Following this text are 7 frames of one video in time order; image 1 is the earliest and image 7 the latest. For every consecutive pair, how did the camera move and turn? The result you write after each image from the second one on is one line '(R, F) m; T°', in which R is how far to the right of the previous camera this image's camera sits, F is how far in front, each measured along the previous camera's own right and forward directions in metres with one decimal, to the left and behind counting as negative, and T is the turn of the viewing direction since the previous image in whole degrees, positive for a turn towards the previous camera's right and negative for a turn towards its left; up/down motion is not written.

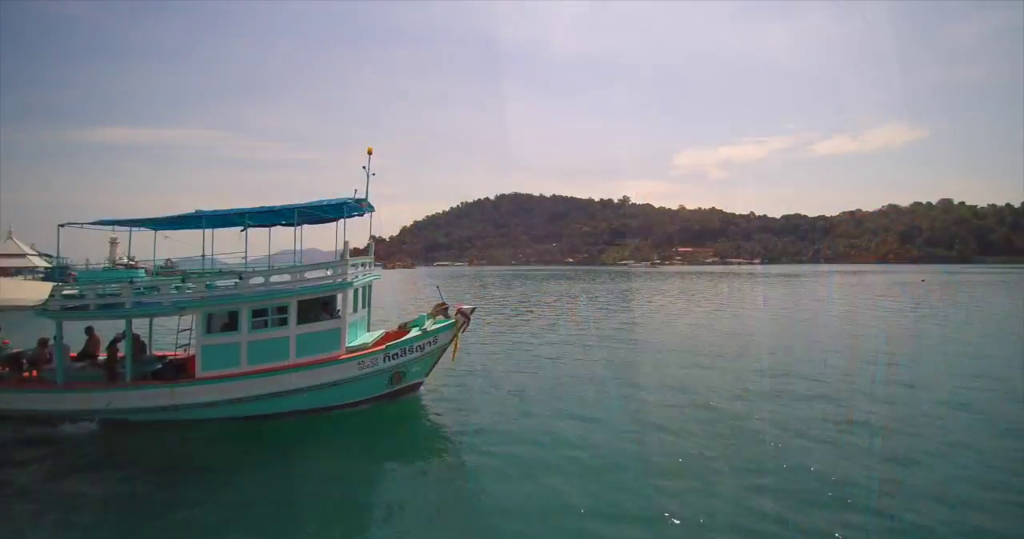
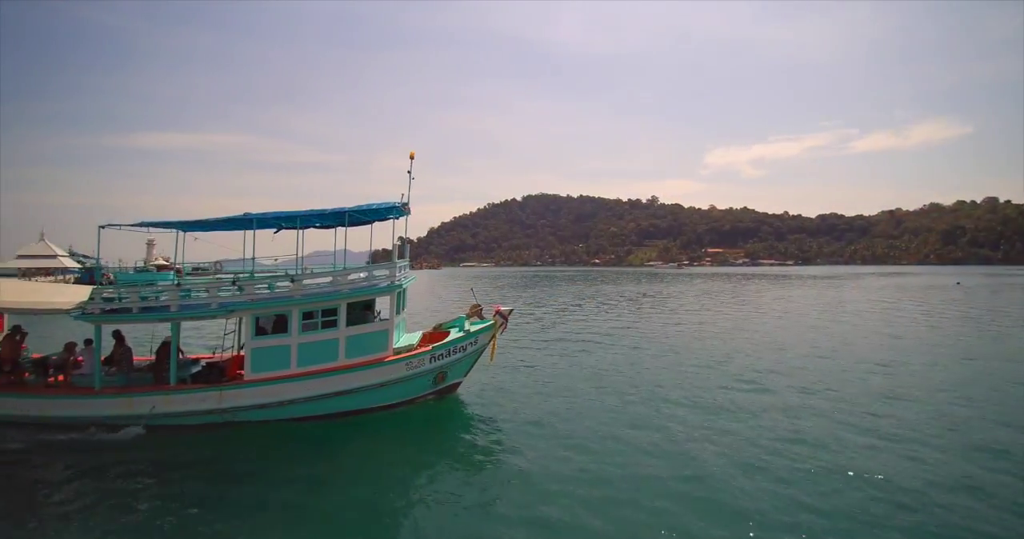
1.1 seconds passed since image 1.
(+0.1, -0.1) m; -3°
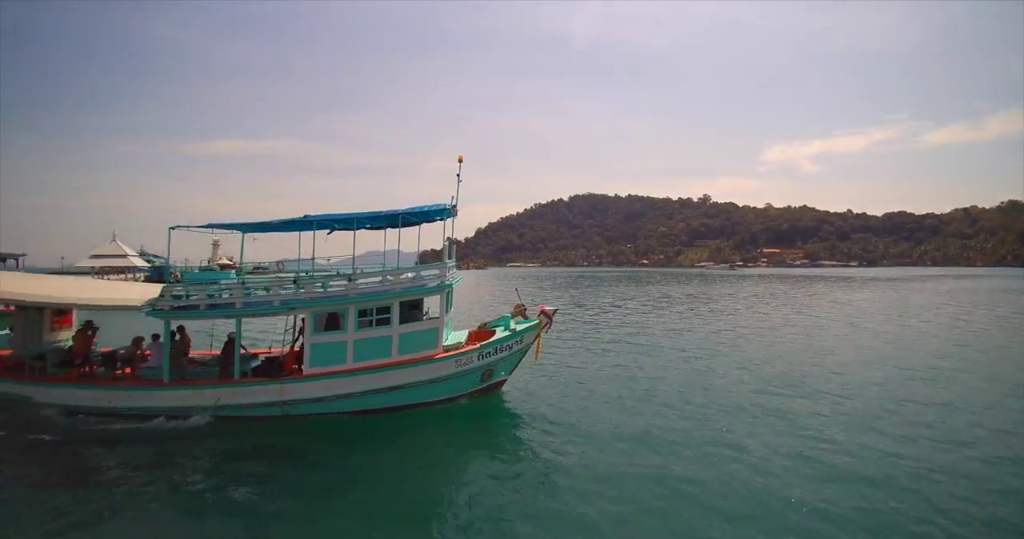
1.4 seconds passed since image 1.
(+0.4, -0.3) m; -6°
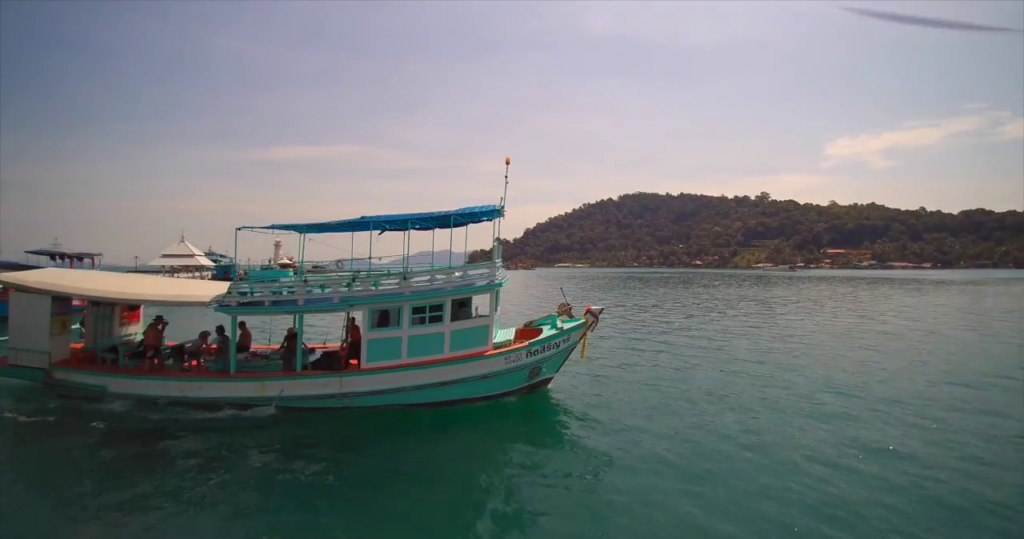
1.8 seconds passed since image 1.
(+1.0, -0.3) m; -6°
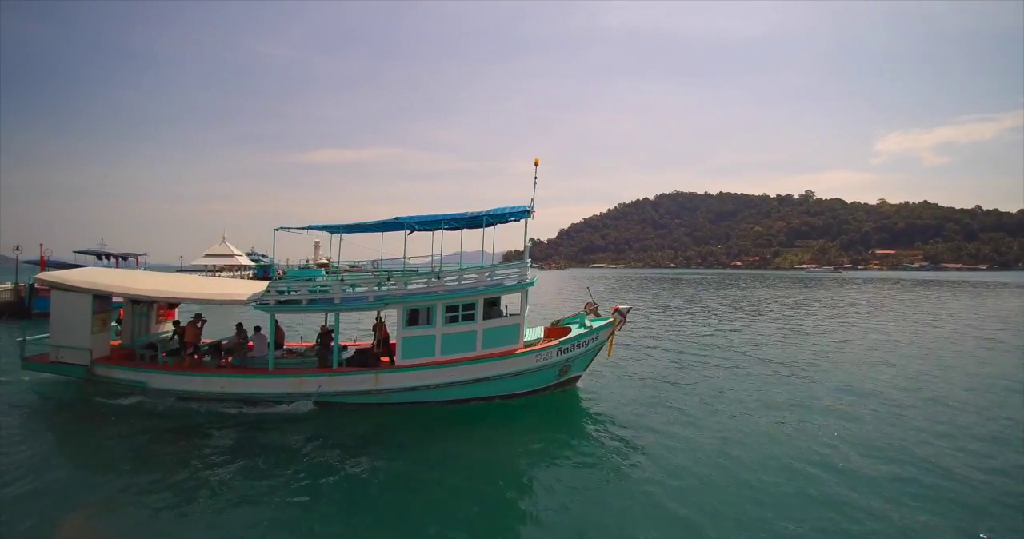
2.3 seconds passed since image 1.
(+1.2, -0.5) m; -4°
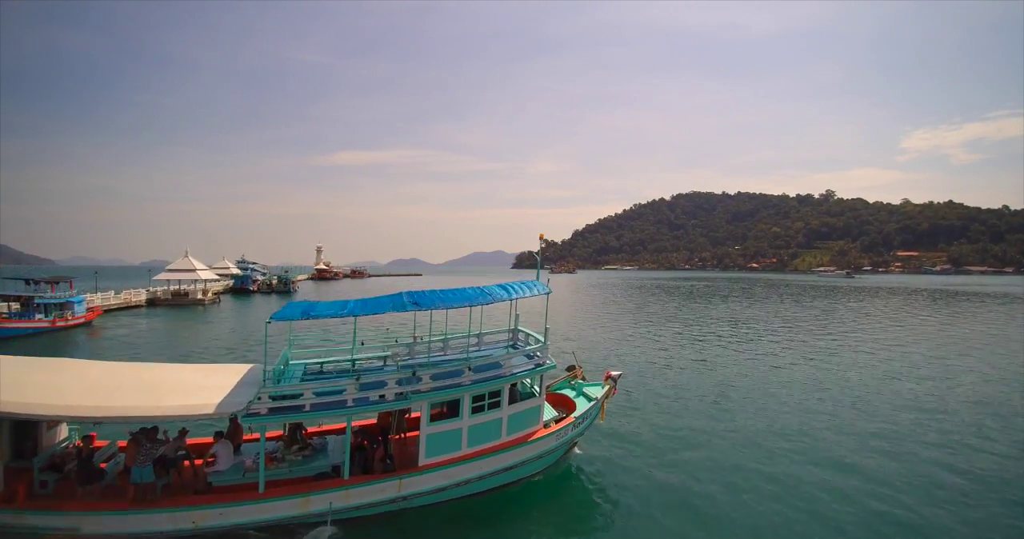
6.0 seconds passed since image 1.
(+2.4, +1.5) m; -2°
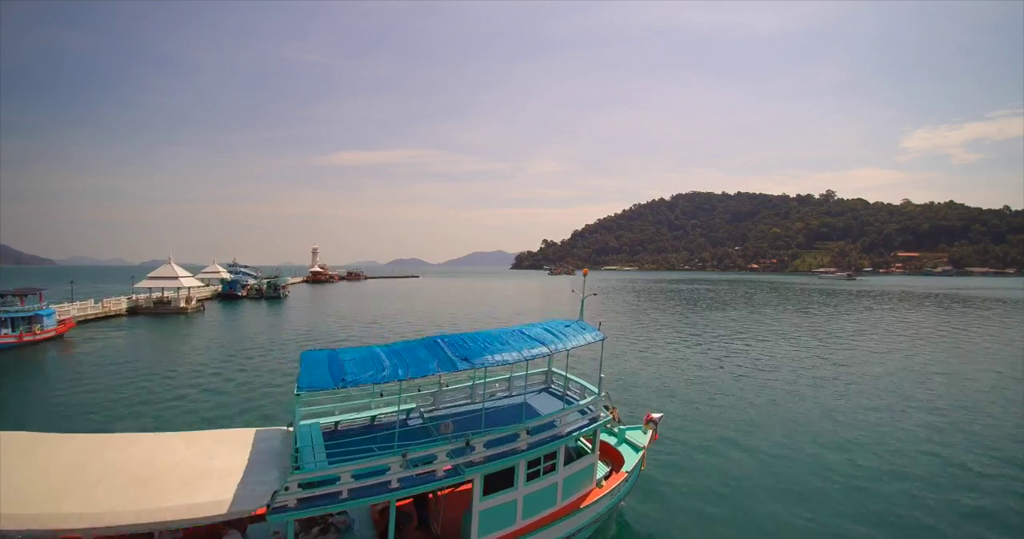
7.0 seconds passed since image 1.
(+0.3, +0.8) m; 0°
